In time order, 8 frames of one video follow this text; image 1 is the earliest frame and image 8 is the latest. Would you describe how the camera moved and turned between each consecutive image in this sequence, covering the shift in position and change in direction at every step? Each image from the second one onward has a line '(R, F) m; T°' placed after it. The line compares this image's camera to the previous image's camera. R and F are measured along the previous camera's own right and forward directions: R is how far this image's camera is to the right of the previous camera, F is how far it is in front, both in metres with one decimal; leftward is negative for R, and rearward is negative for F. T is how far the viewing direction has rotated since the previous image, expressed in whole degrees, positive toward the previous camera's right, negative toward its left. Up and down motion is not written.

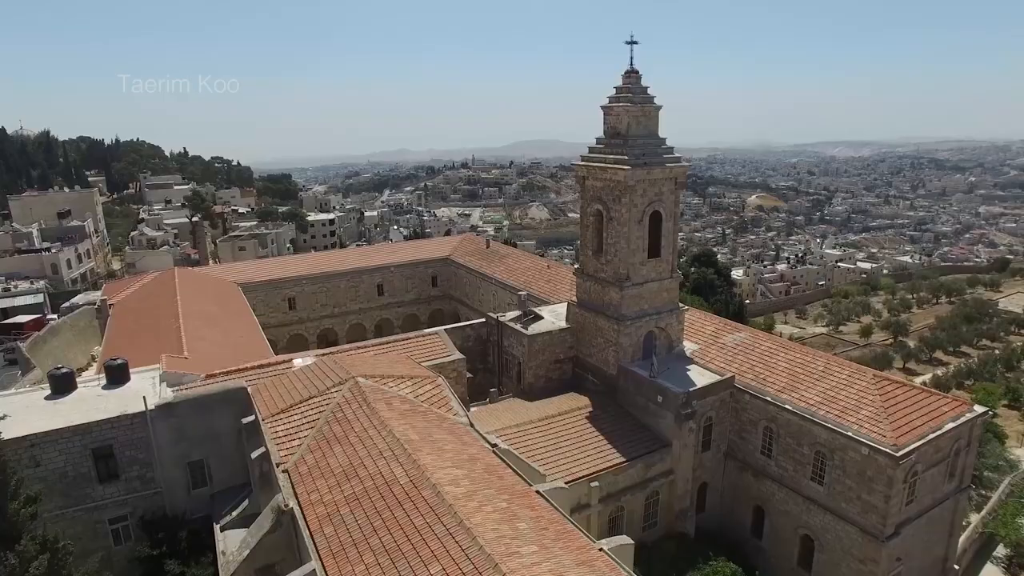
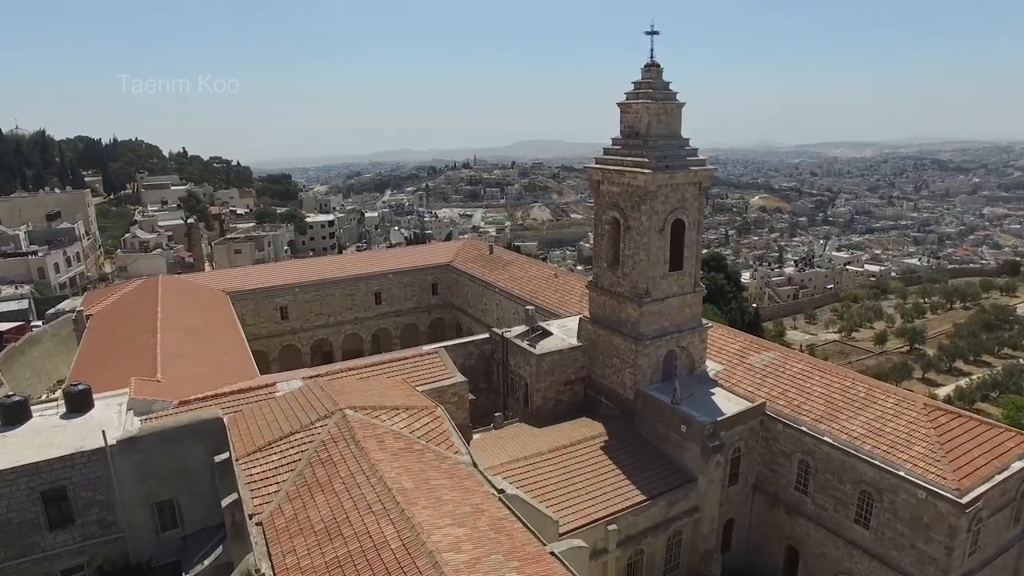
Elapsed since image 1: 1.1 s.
(-0.2, +1.9) m; 0°
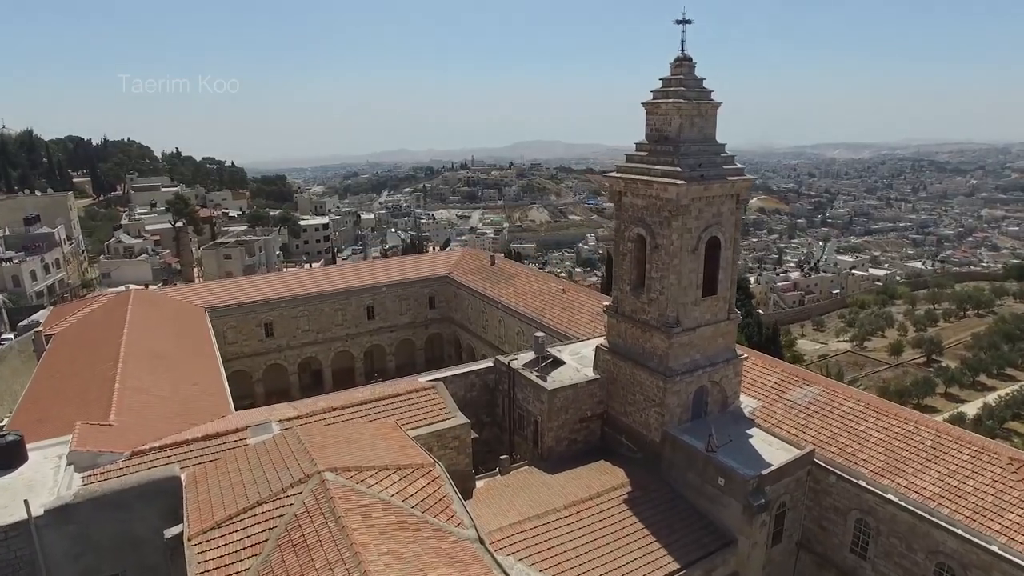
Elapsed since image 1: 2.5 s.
(-0.3, +2.4) m; 0°
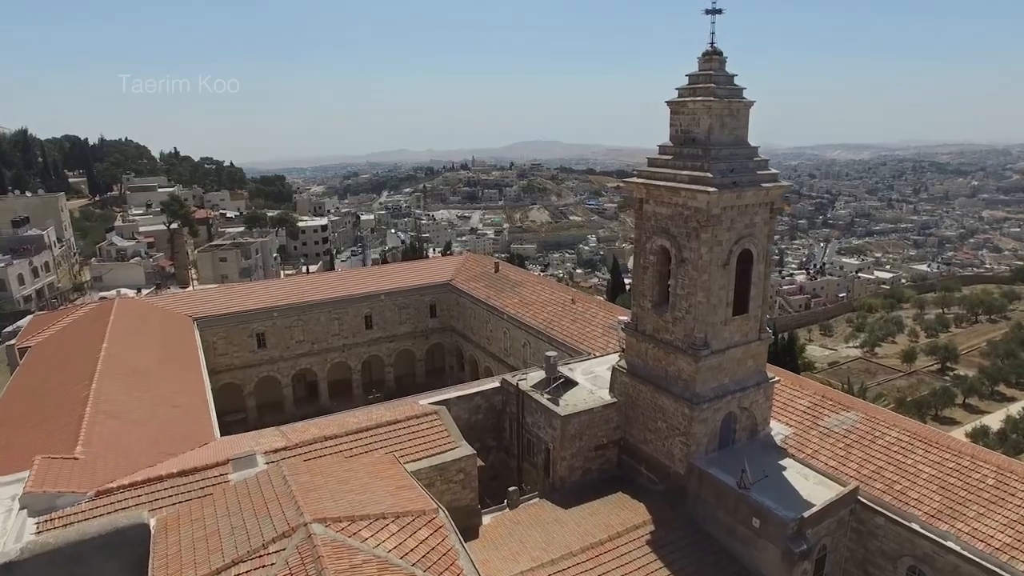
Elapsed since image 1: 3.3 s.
(-0.2, +1.5) m; 0°
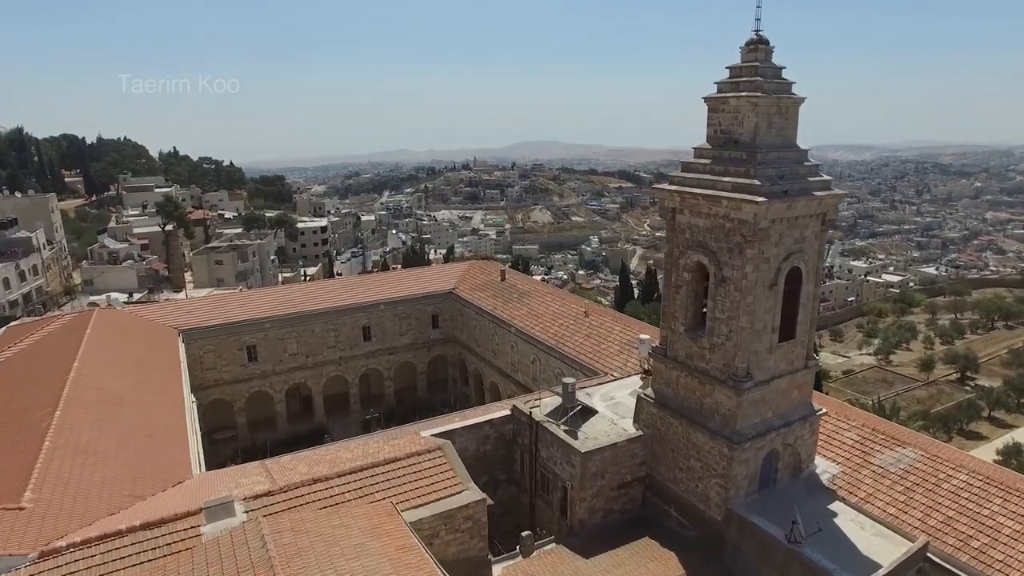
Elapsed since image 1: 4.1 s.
(-0.3, +1.8) m; 0°
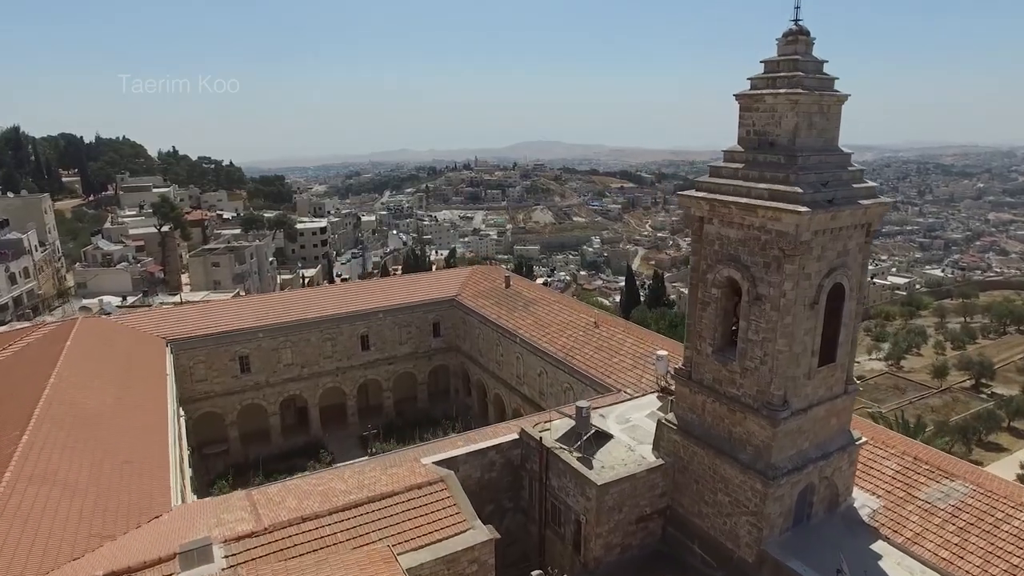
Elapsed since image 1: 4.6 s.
(-0.2, +1.2) m; 0°
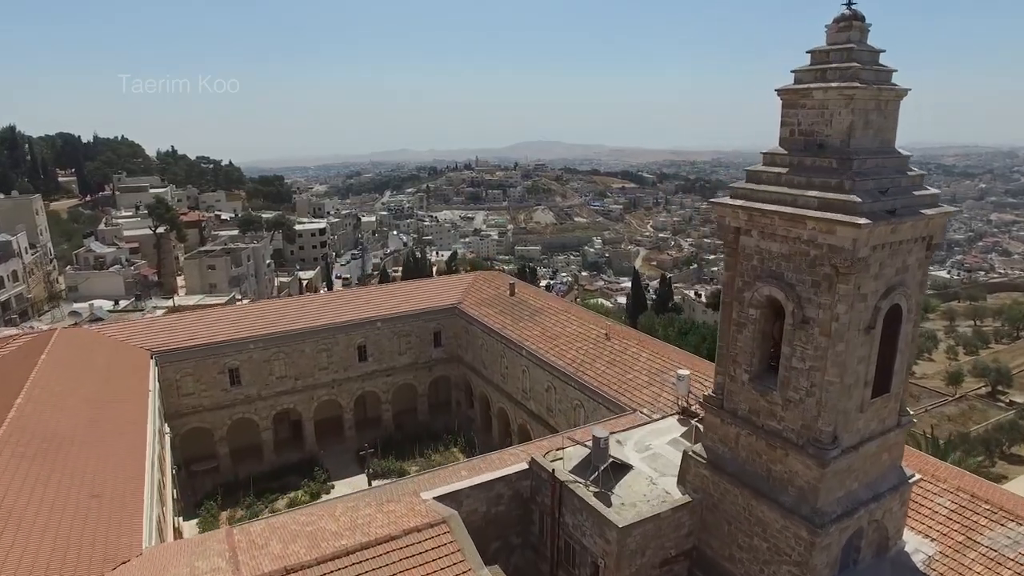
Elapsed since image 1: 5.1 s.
(-0.2, +1.4) m; 0°
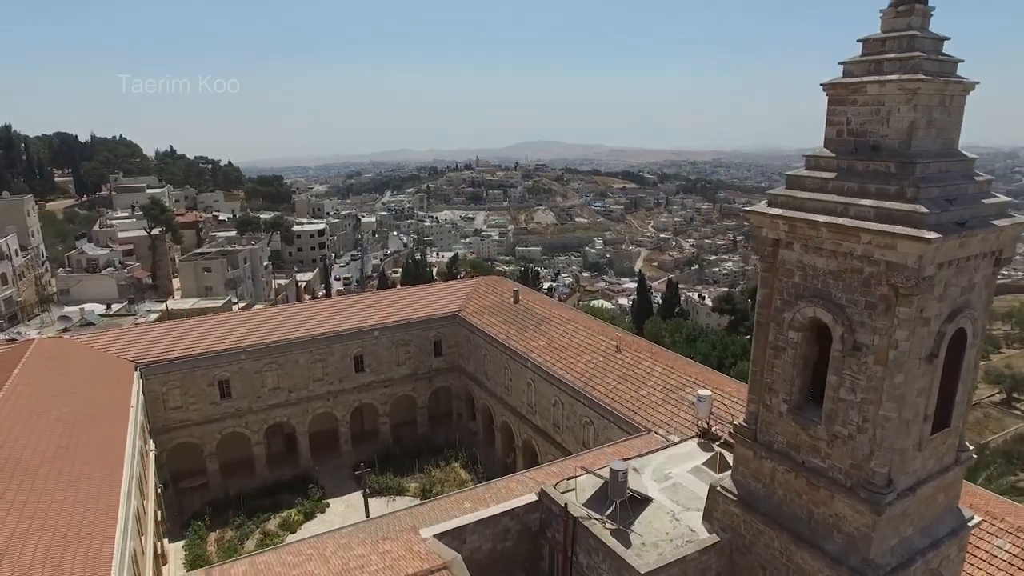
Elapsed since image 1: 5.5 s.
(-0.1, +1.2) m; 0°
